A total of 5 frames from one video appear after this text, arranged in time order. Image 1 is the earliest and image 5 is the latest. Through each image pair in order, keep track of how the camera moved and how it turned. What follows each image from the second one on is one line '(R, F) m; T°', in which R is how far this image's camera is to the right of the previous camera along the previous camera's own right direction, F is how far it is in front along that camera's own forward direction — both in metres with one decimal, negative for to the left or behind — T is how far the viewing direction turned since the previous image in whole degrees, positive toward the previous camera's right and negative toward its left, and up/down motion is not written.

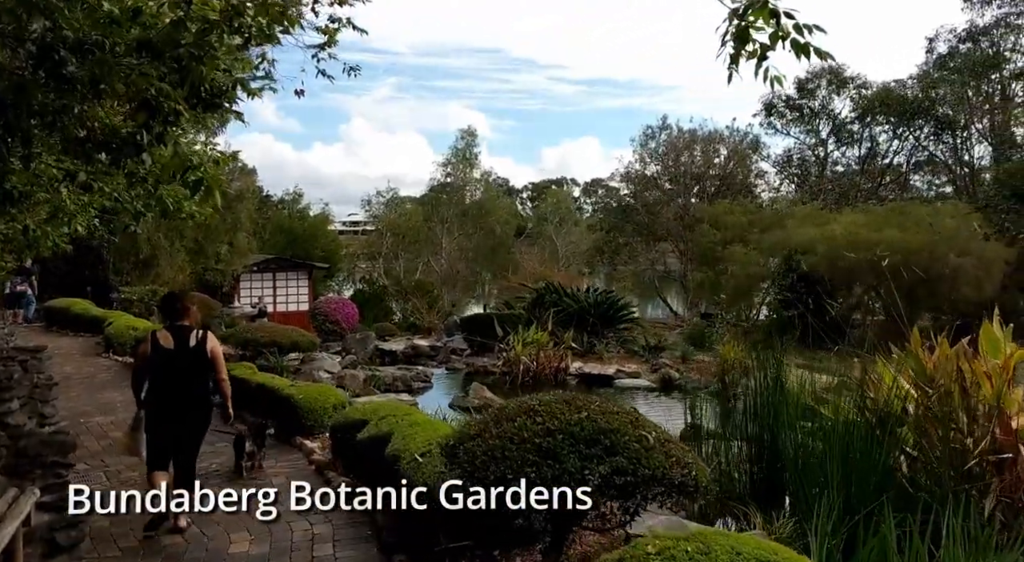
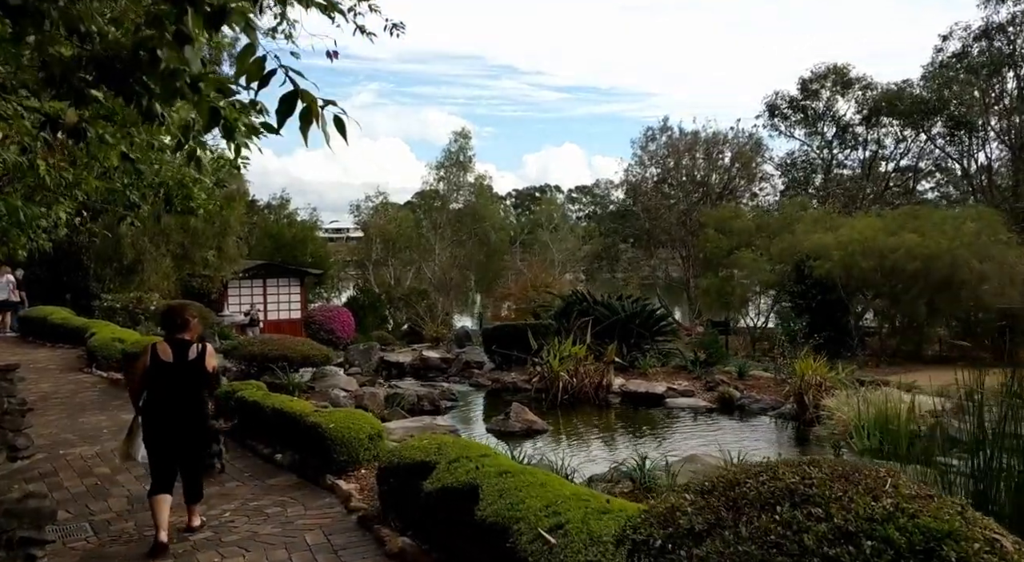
(-0.6, +1.0) m; +1°
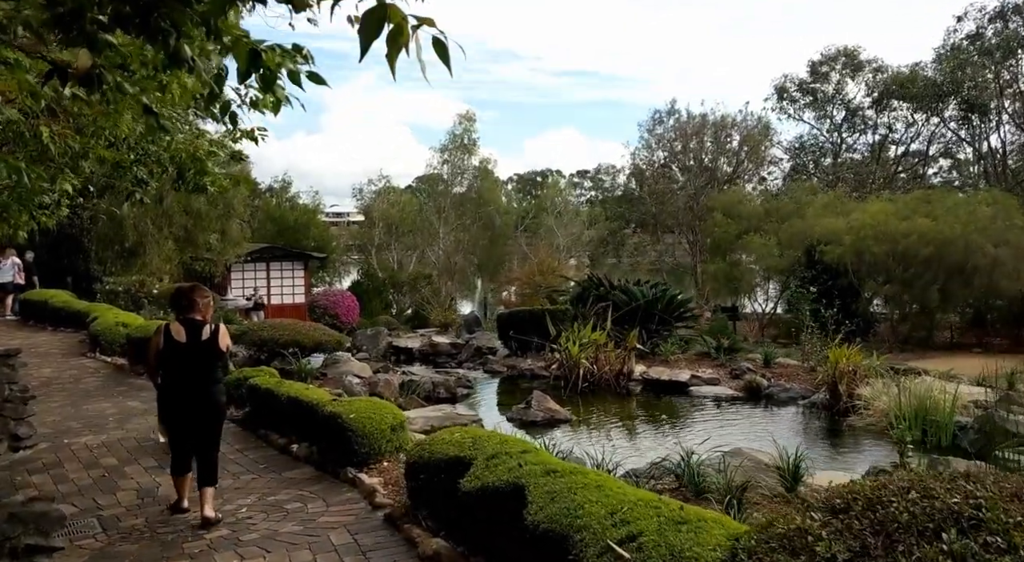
(-0.2, +0.3) m; 0°
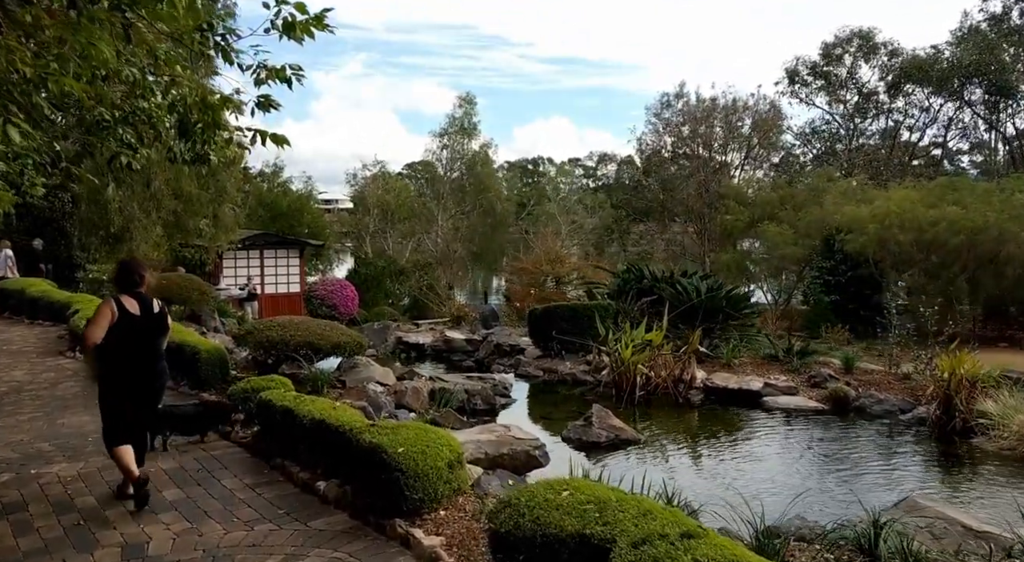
(-0.5, +1.1) m; +1°
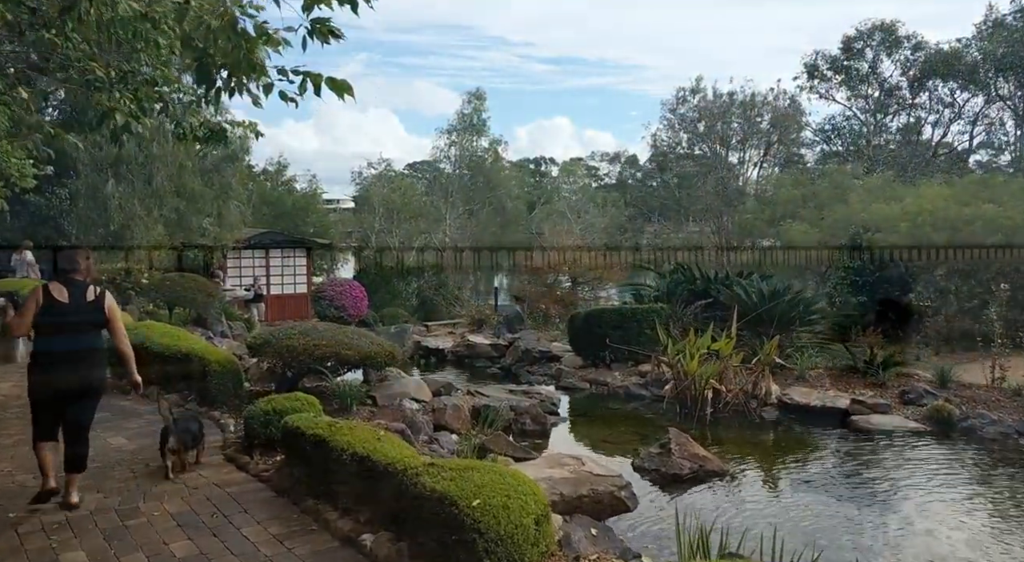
(-0.4, +0.9) m; 0°
